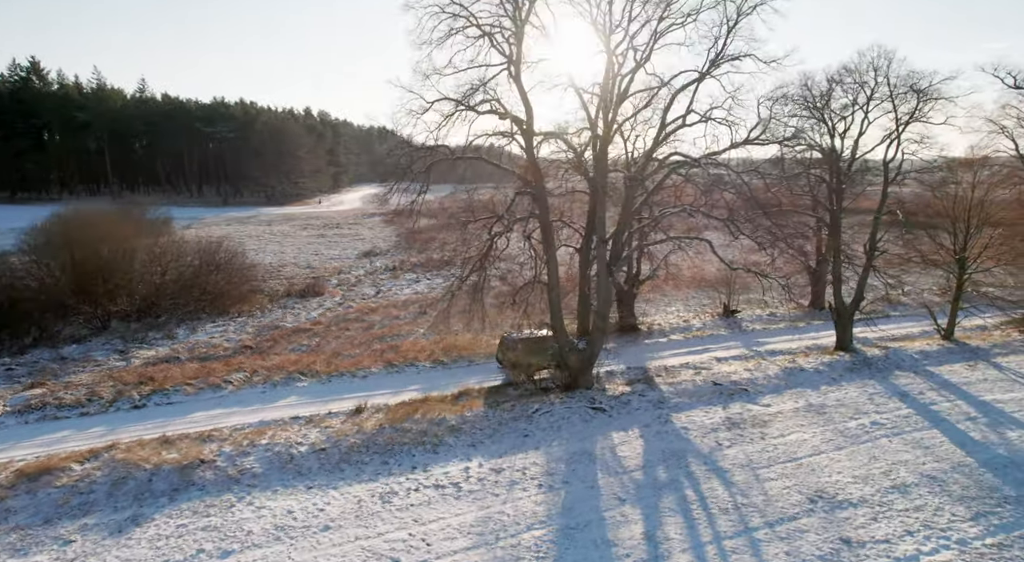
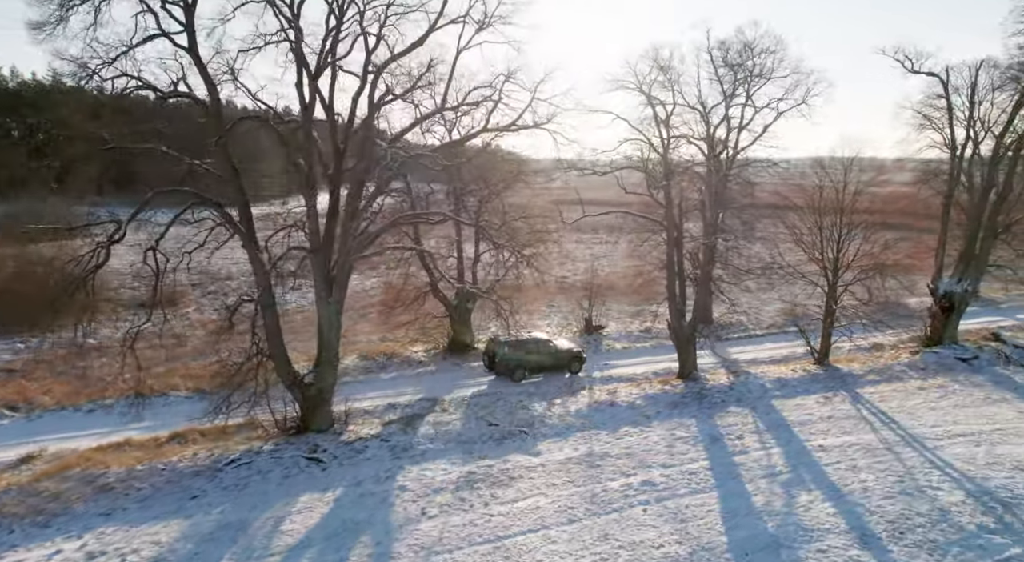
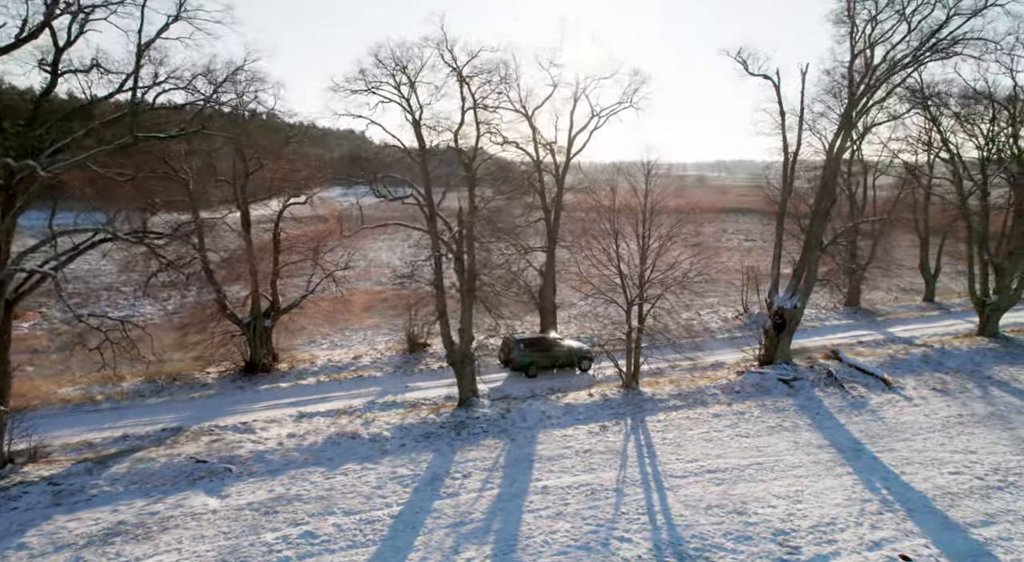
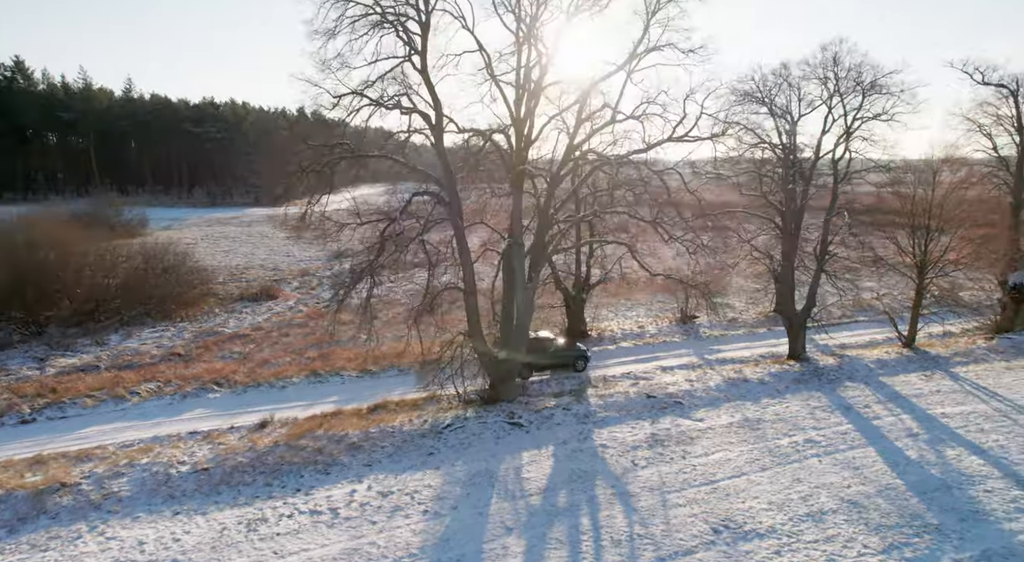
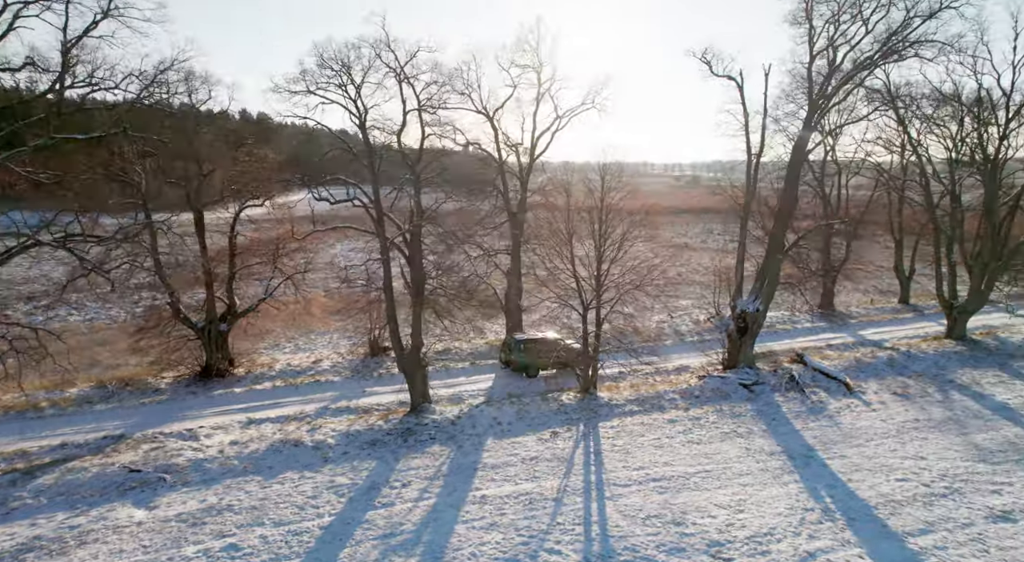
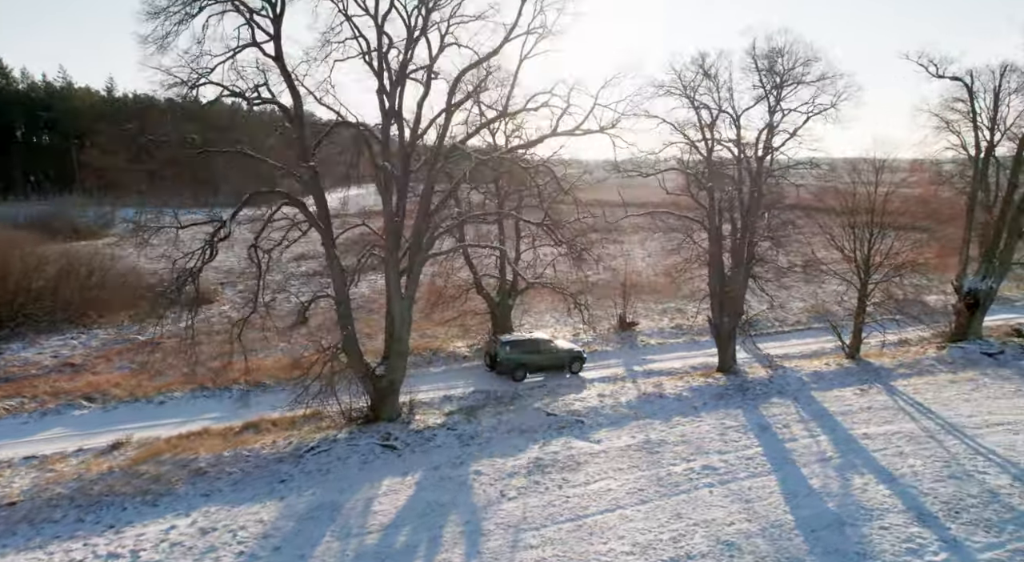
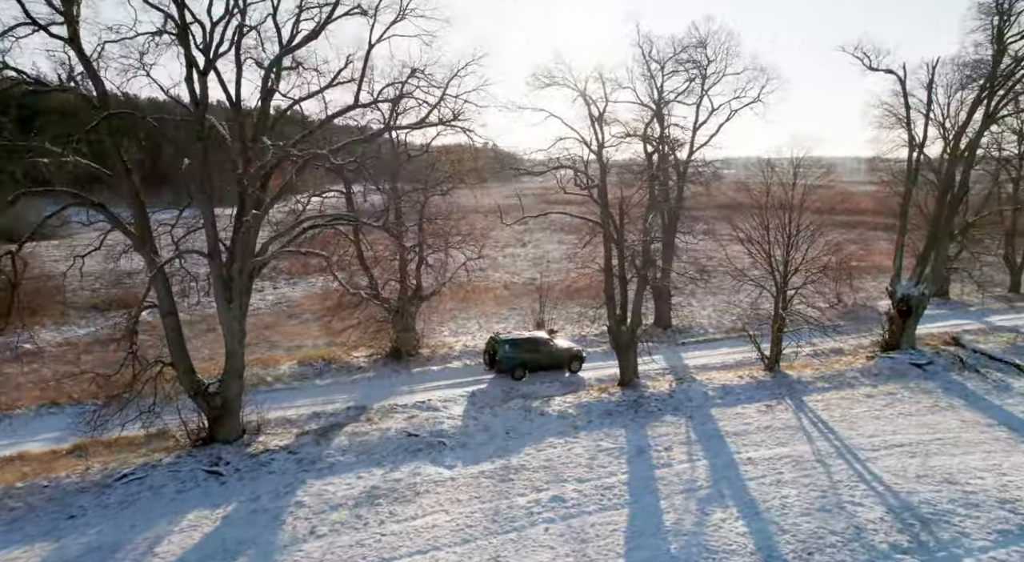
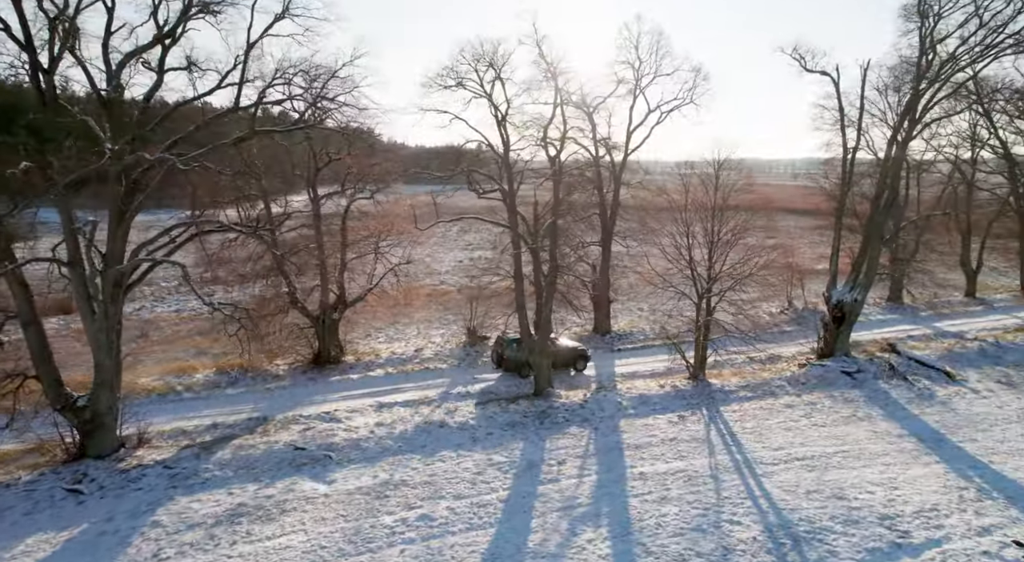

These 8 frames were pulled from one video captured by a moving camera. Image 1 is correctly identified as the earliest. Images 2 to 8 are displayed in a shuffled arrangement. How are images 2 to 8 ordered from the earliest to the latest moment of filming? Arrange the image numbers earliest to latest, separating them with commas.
4, 6, 2, 7, 8, 3, 5
